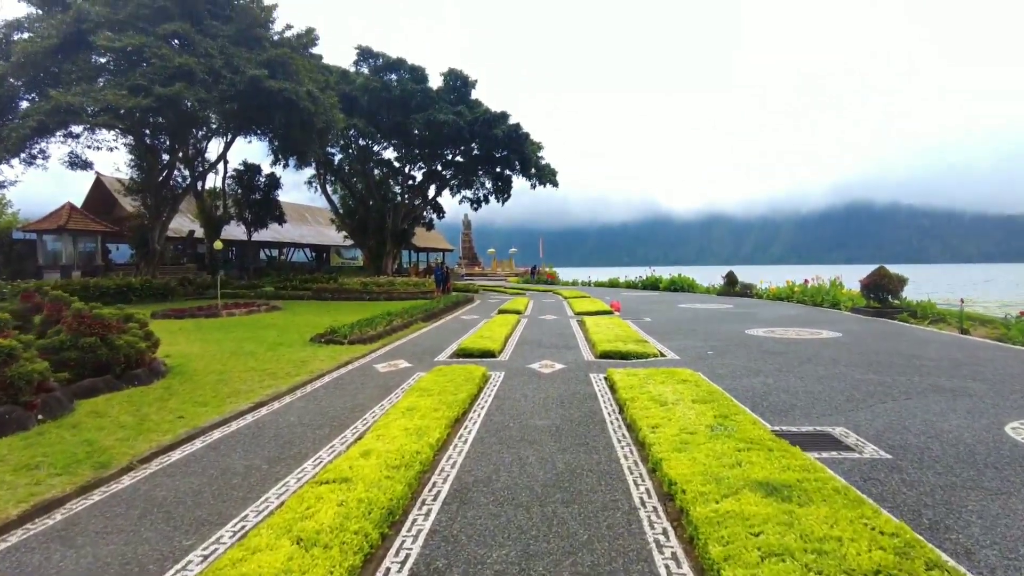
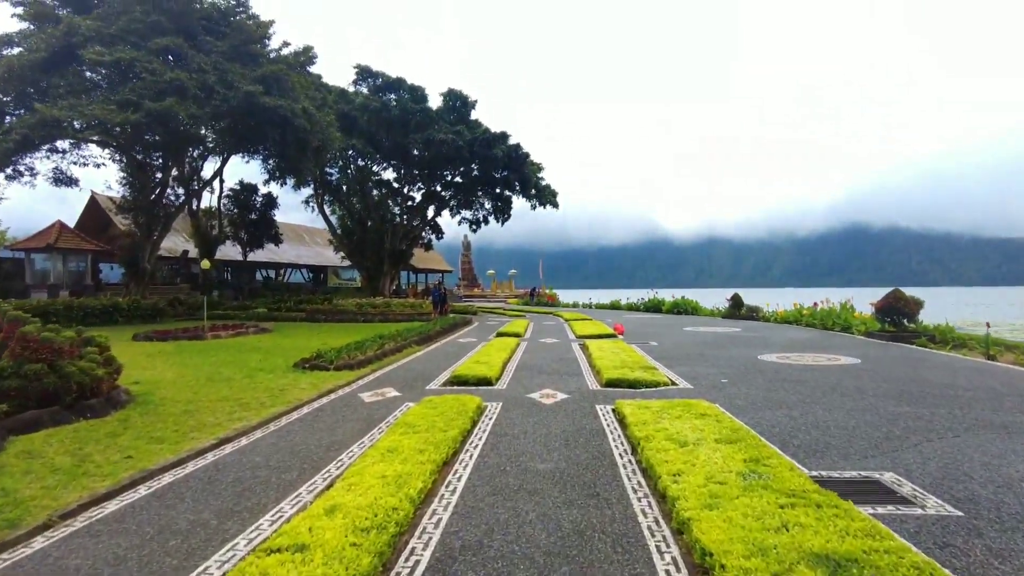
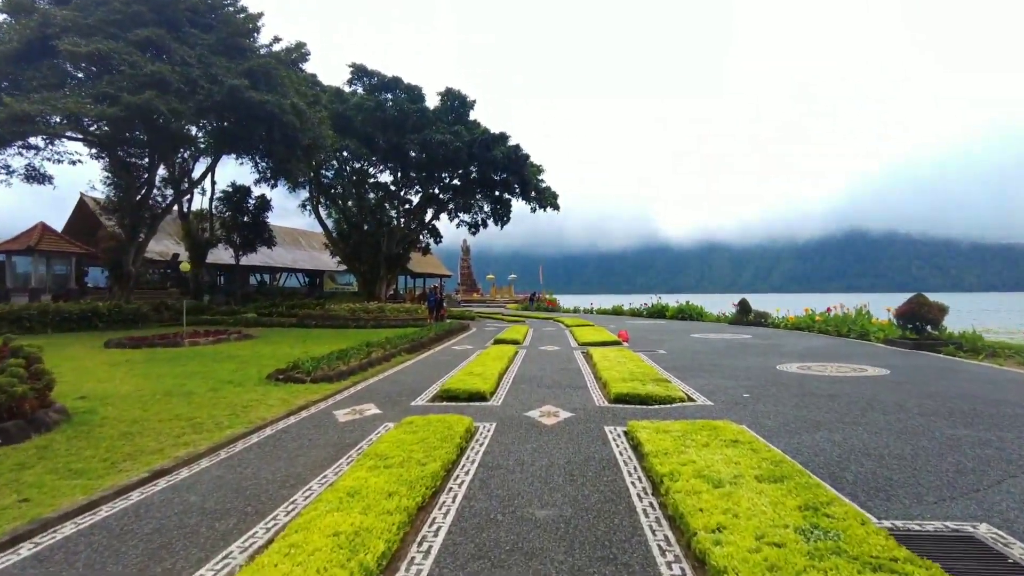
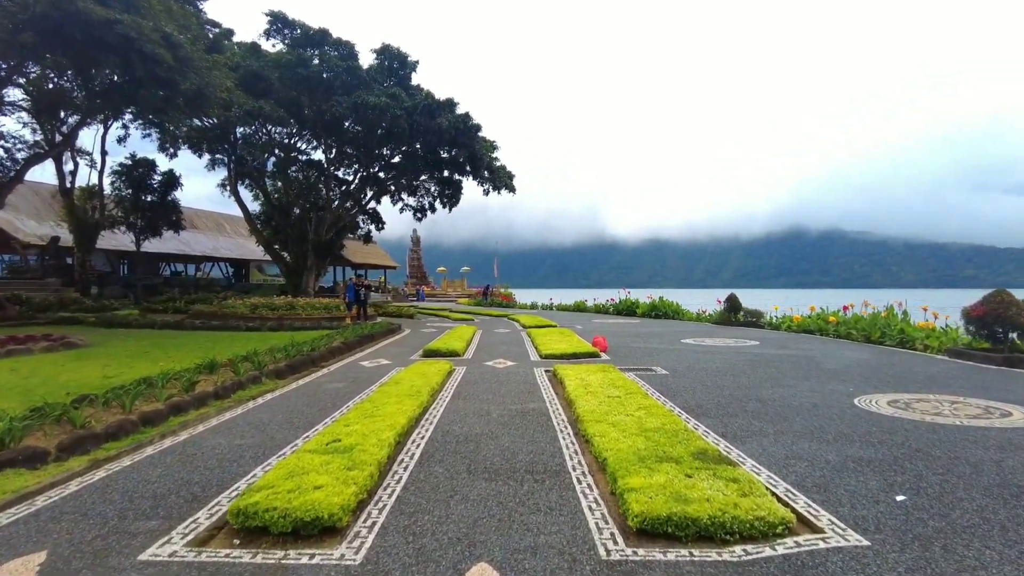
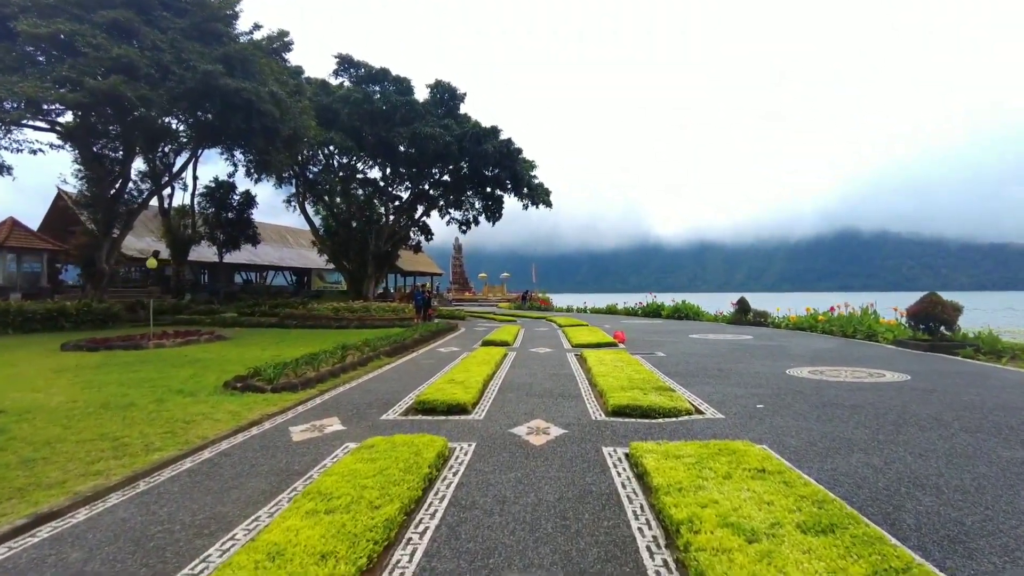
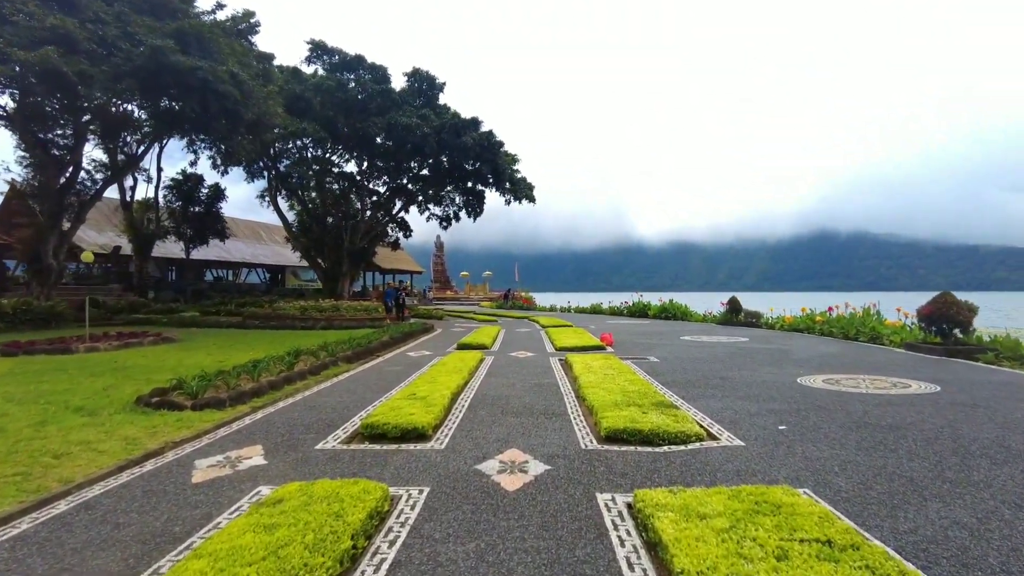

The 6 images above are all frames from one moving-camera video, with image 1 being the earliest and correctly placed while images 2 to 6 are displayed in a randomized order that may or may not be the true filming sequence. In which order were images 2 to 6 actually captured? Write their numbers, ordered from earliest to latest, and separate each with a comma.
2, 3, 5, 6, 4
